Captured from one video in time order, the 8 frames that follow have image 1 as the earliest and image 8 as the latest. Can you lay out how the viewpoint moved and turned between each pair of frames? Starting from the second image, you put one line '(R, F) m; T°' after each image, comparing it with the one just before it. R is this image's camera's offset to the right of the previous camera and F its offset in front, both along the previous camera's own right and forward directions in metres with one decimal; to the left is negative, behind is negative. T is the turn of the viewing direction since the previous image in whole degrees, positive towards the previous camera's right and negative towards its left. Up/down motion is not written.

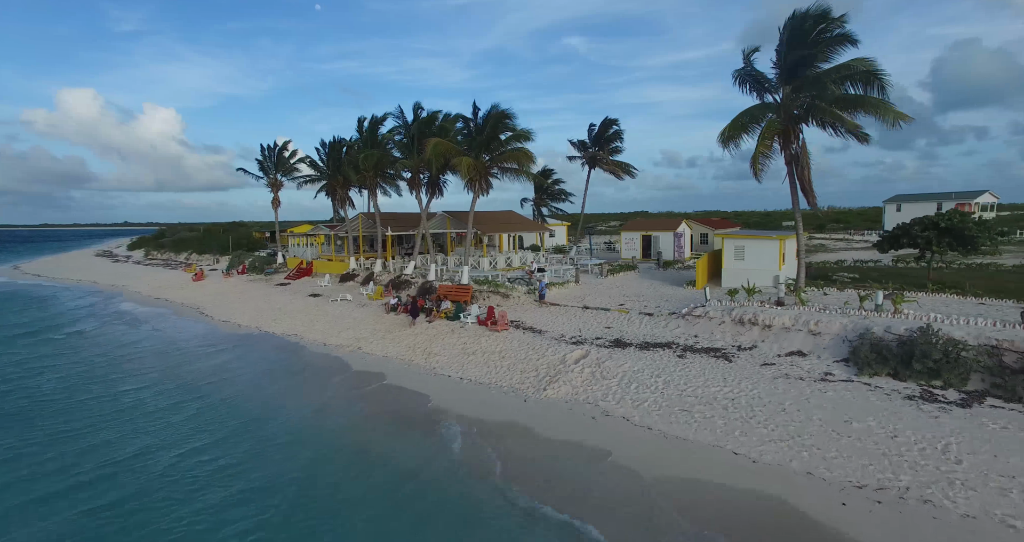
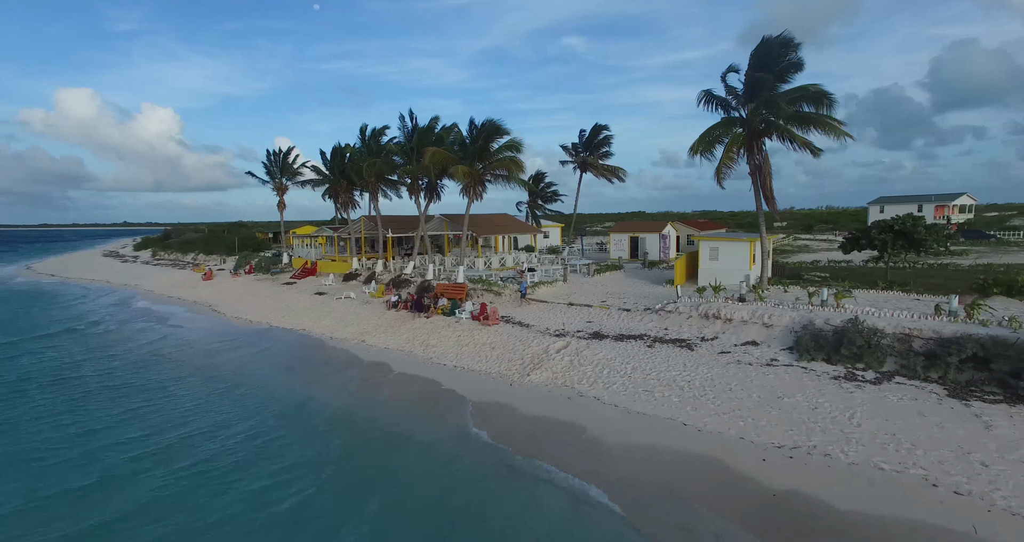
(+0.4, -1.8) m; 0°
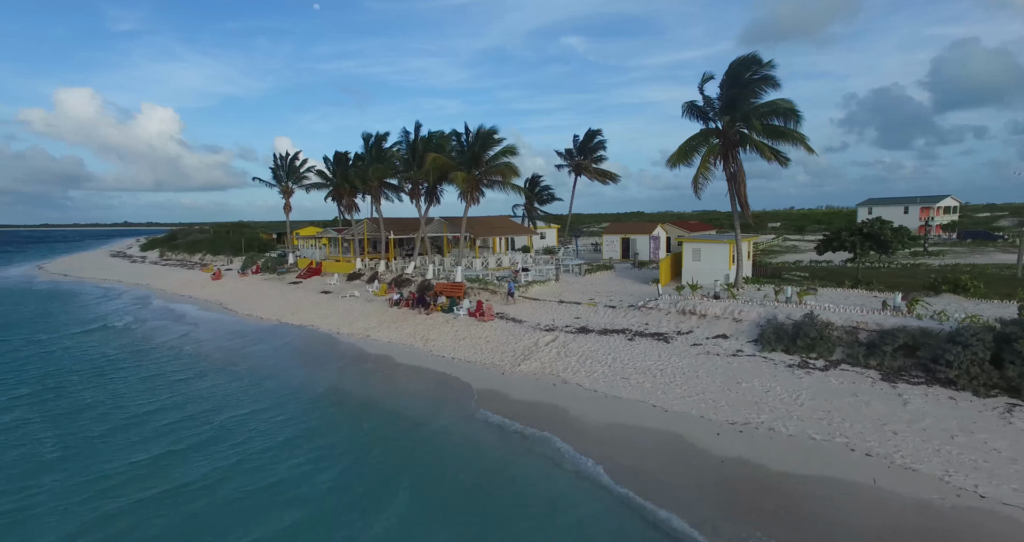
(+0.3, -1.5) m; 0°
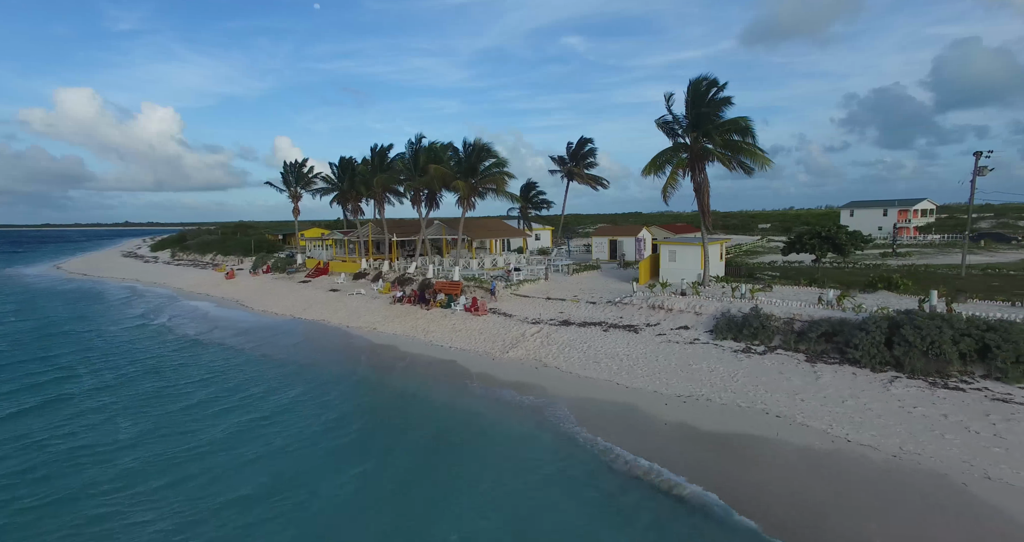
(+0.4, -2.4) m; 0°
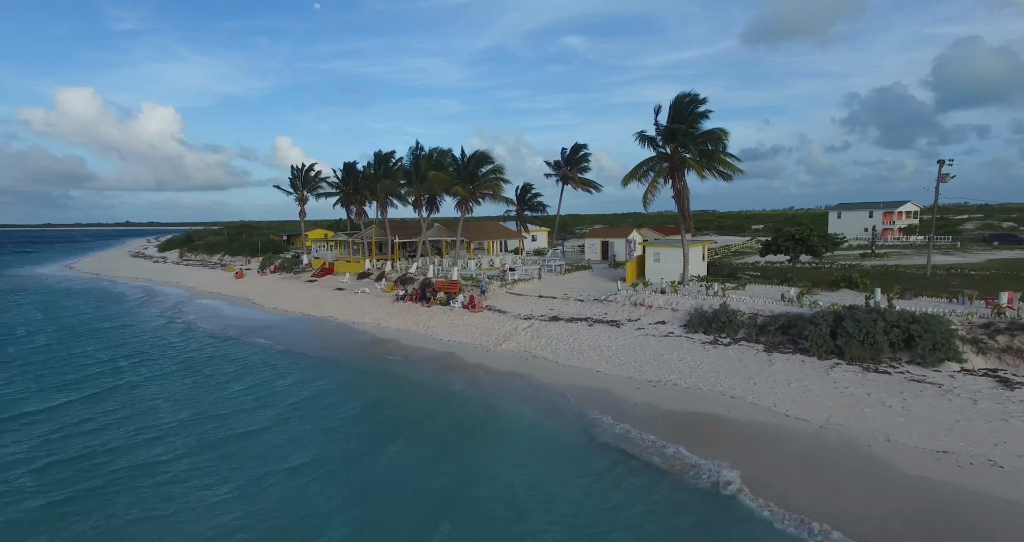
(+0.3, -1.8) m; 0°
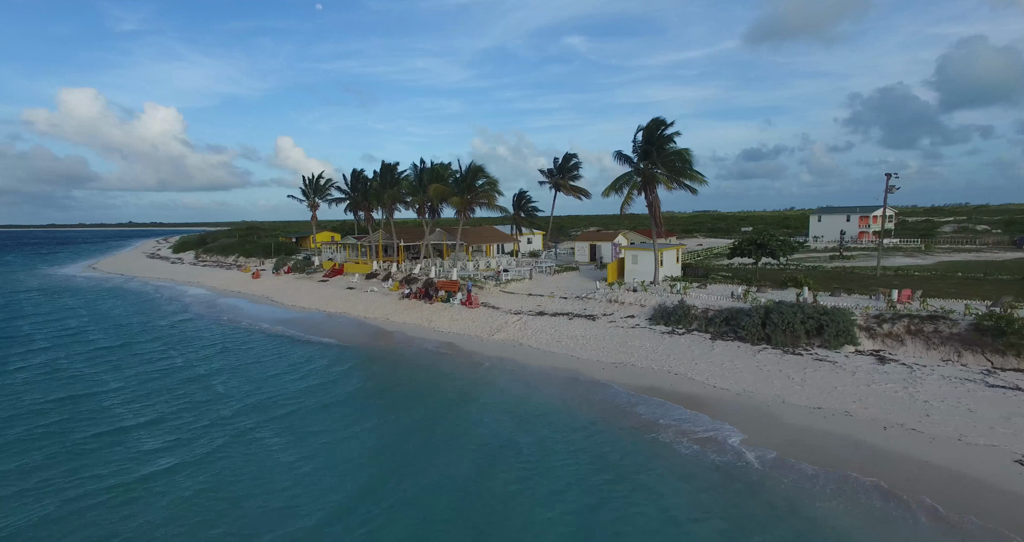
(+0.5, -3.4) m; 0°
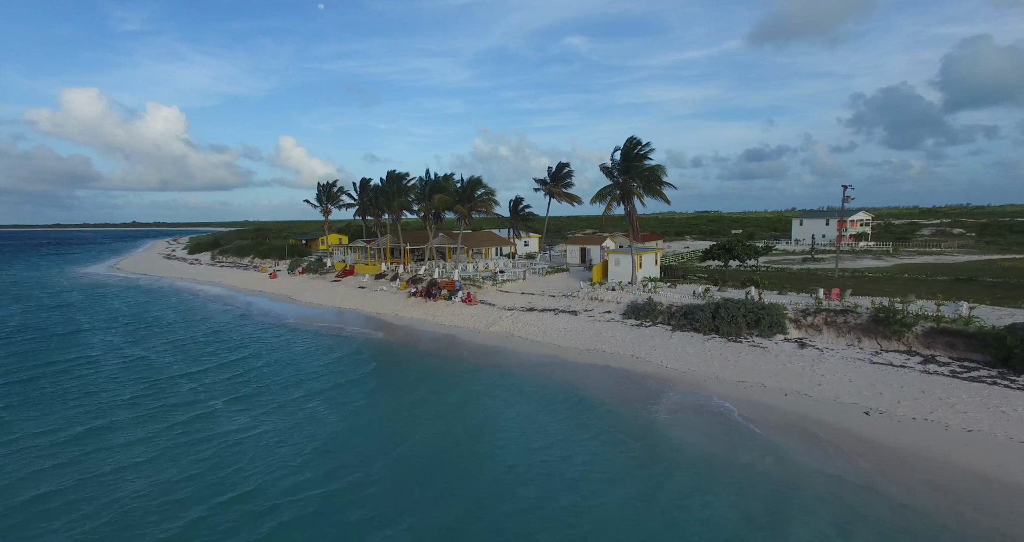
(+0.5, -3.7) m; 0°
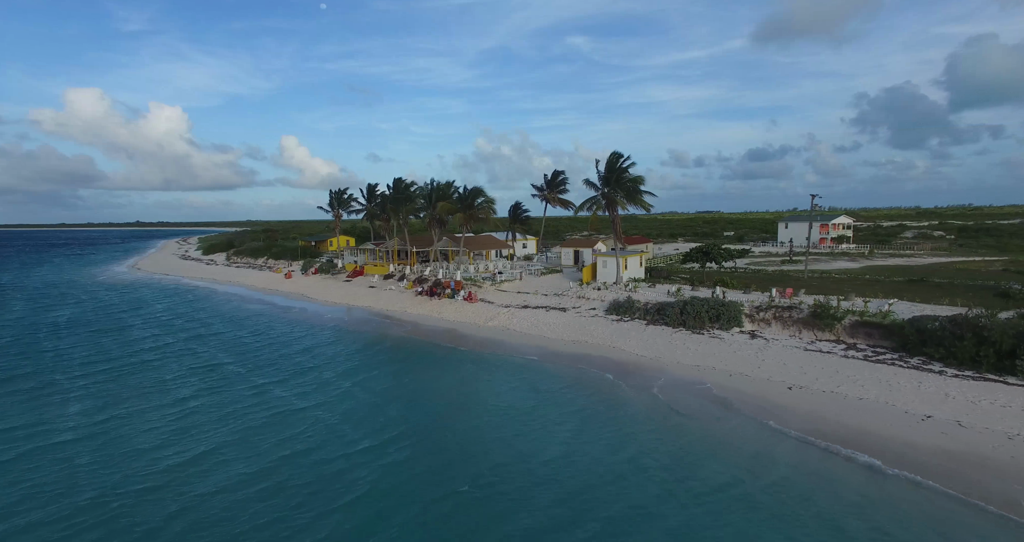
(+0.4, -3.4) m; 0°
